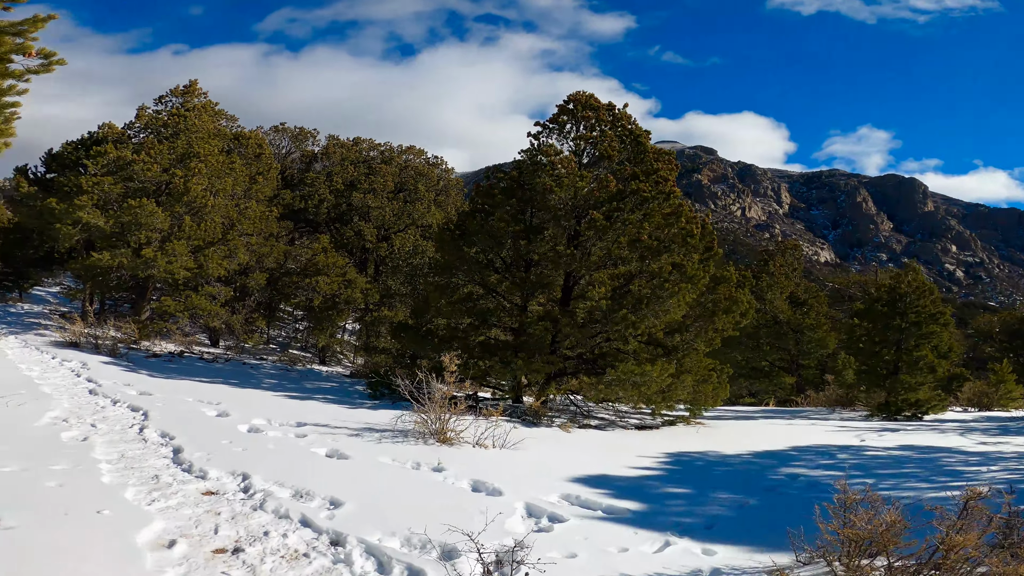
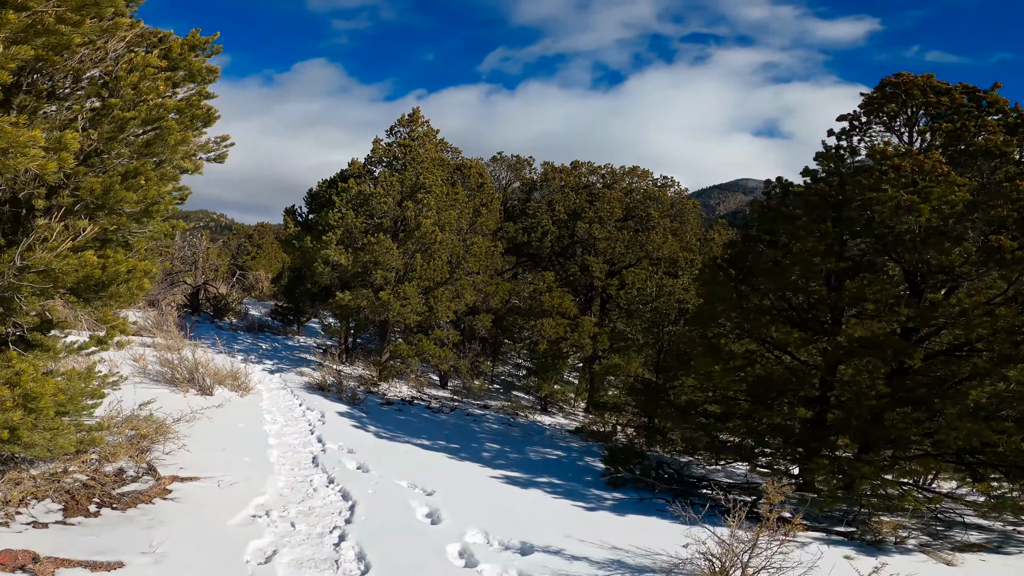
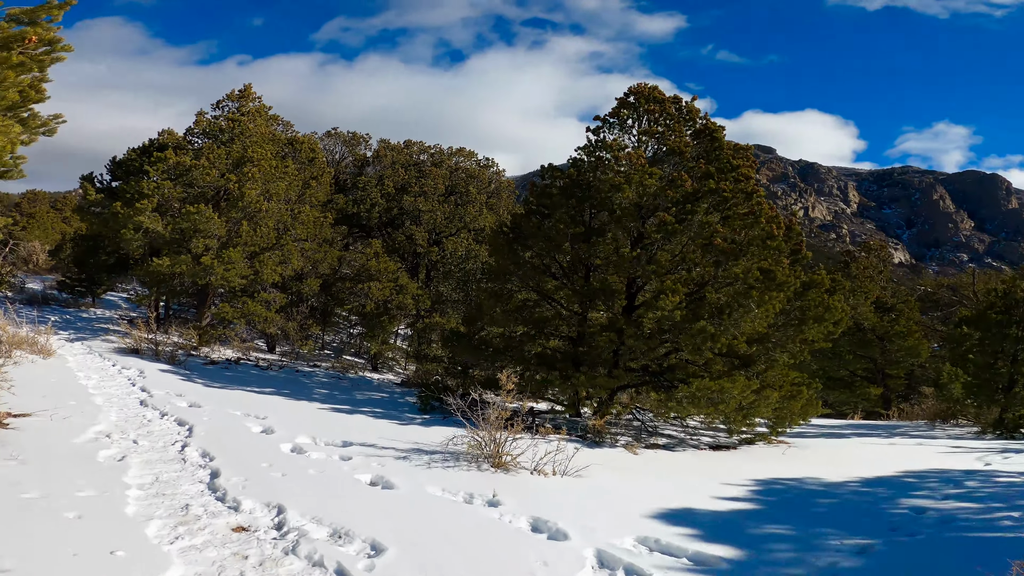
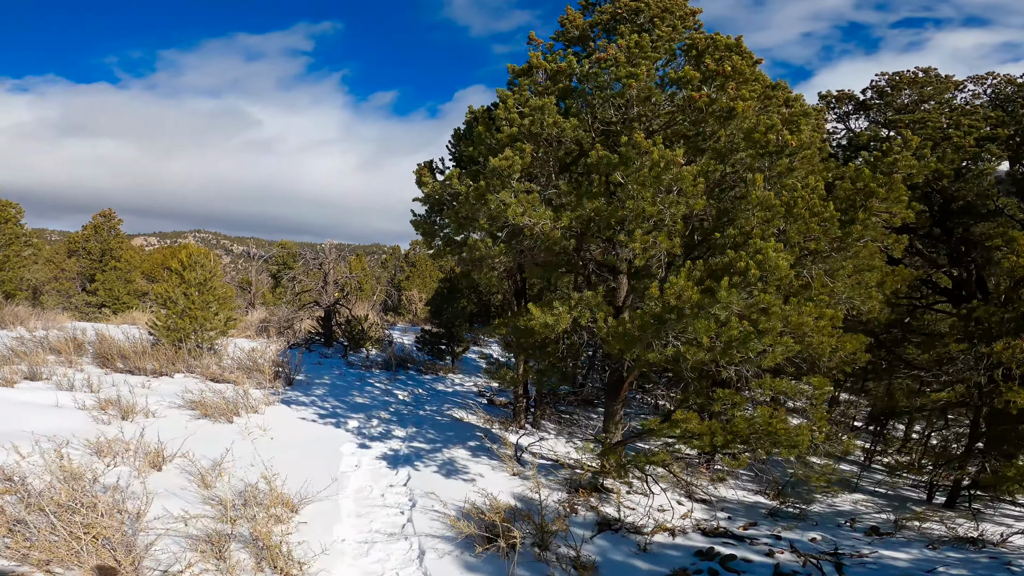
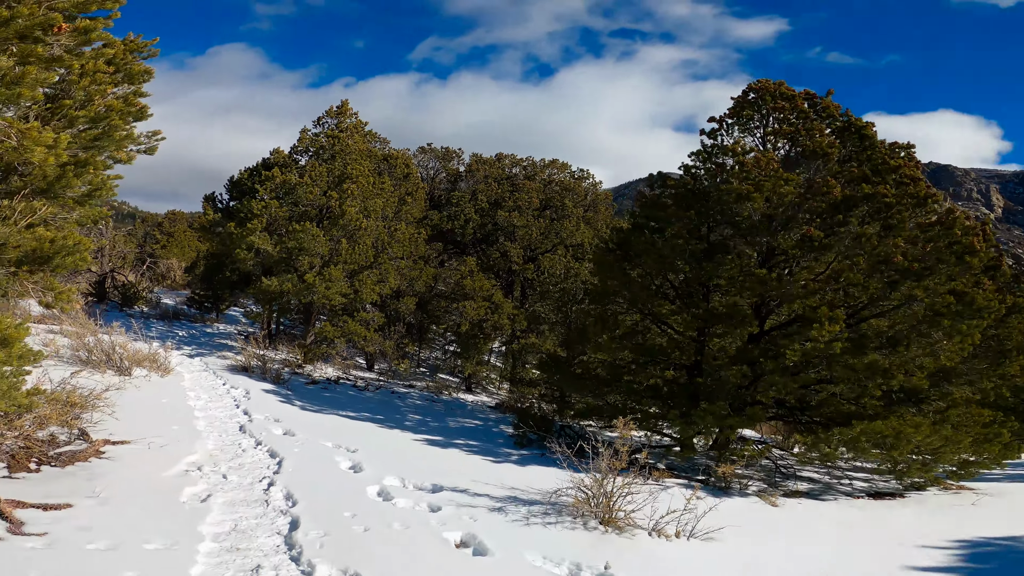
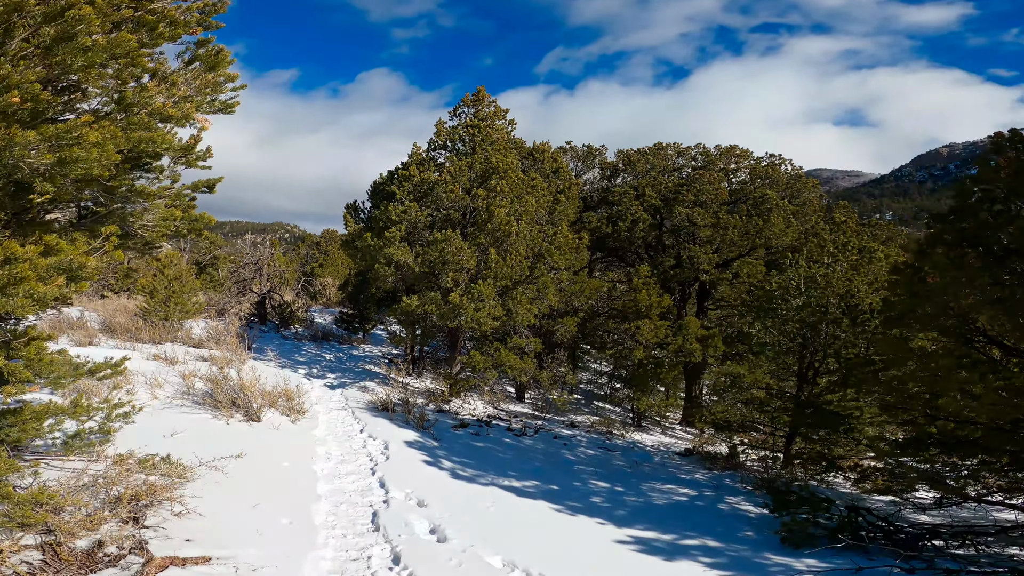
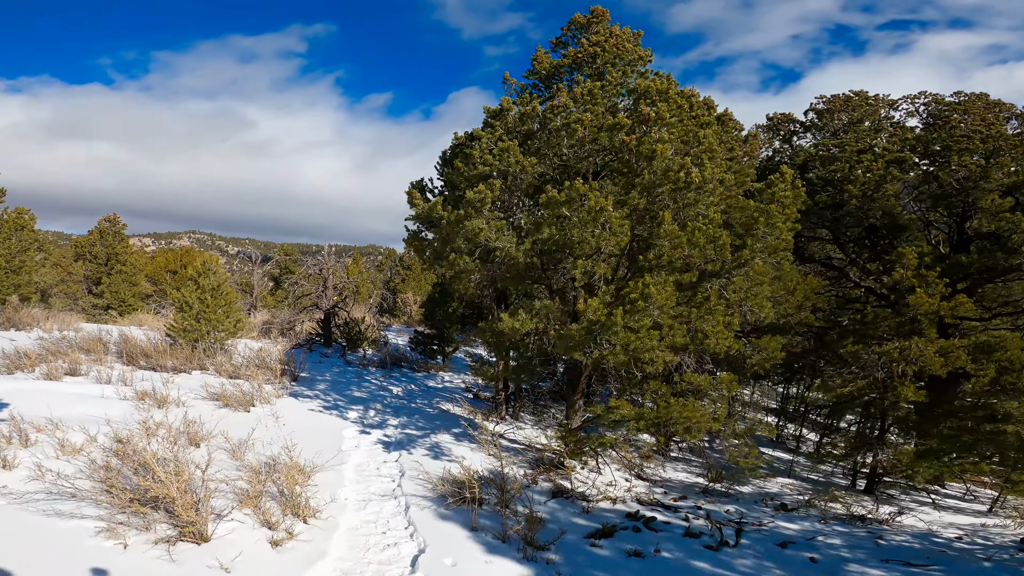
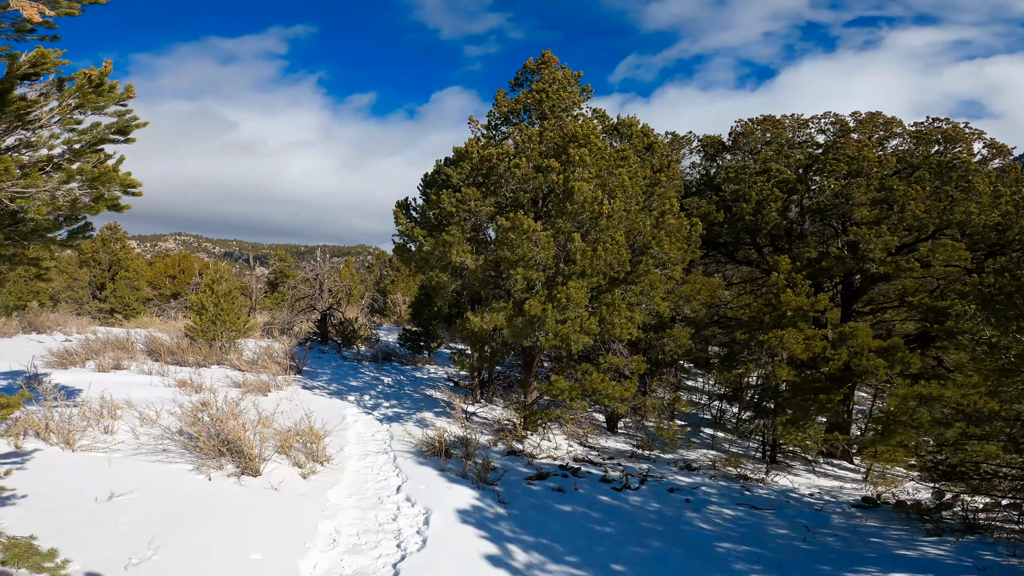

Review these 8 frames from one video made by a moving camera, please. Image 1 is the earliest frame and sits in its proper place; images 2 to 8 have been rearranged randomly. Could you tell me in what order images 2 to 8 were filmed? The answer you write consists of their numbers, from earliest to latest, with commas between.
3, 5, 2, 6, 8, 7, 4
